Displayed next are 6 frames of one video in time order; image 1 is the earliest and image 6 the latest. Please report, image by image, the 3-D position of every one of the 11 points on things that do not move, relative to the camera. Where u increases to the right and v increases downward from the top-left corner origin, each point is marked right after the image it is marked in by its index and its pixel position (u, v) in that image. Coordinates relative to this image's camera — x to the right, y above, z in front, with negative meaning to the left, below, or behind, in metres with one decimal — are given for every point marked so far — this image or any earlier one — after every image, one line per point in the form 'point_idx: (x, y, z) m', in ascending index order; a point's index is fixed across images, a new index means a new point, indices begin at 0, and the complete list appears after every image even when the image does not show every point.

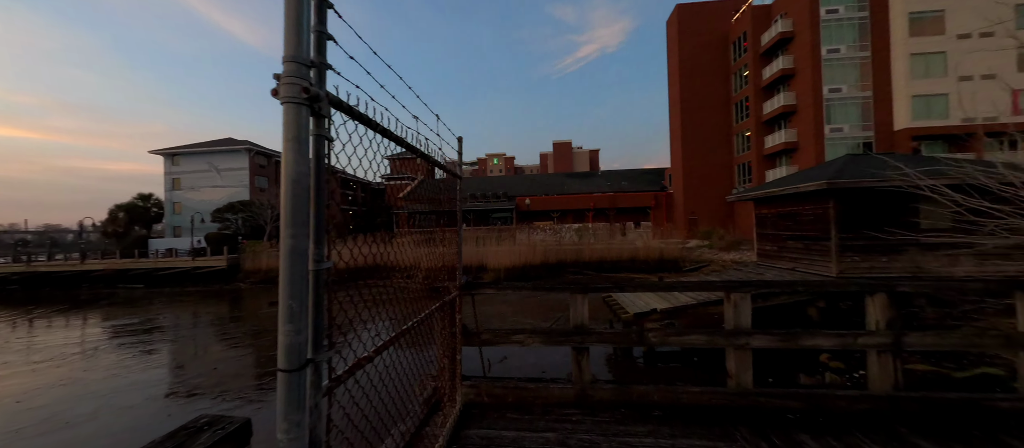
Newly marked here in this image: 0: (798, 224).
0: (+6.8, 0.0, +8.0) m
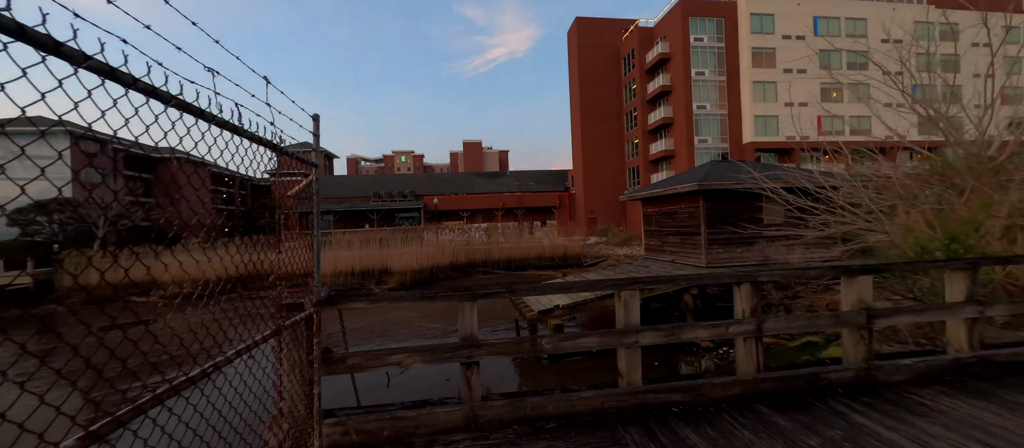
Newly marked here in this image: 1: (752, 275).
0: (+4.4, +0.1, +9.1) m
1: (+1.8, -0.4, +2.5) m
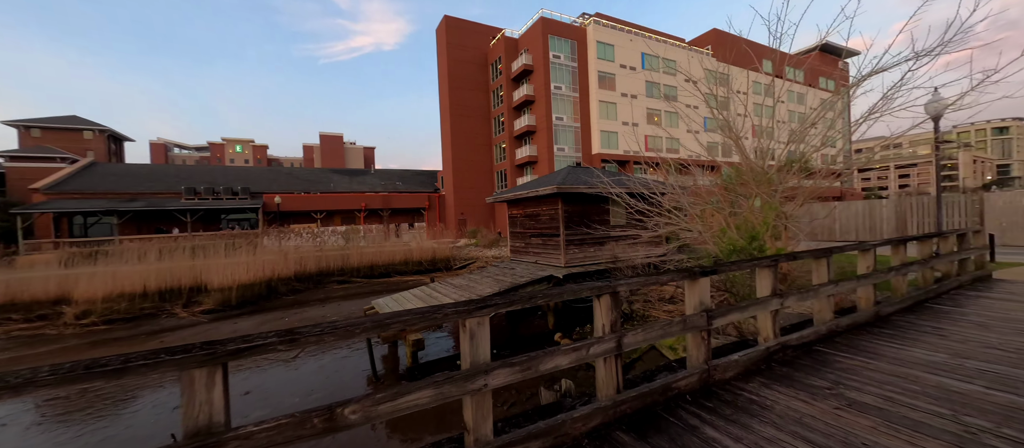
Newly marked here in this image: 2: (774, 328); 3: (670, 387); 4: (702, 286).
0: (+0.7, 0.0, +9.2) m
1: (+0.6, -0.4, +2.2) m
2: (+2.2, -0.9, +2.9) m
3: (+1.1, -1.2, +2.4) m
4: (+1.4, -0.5, +2.5) m
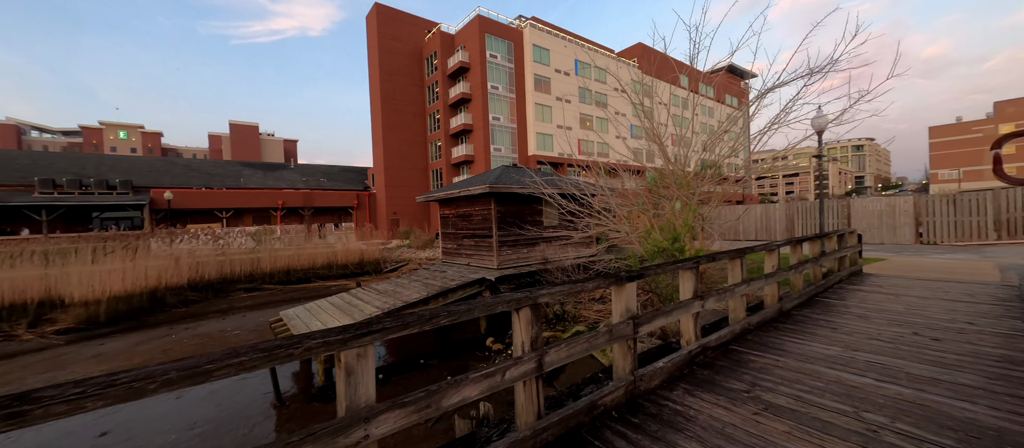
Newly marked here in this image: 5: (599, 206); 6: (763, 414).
0: (-1.1, 0.0, +8.8) m
1: (+0.1, -0.4, +1.9) m
2: (+1.5, -0.9, +2.8) m
3: (+0.5, -1.2, +2.2) m
4: (+0.8, -0.5, +2.4) m
5: (+1.7, +0.3, +6.5) m
6: (+1.6, -1.2, +2.1) m
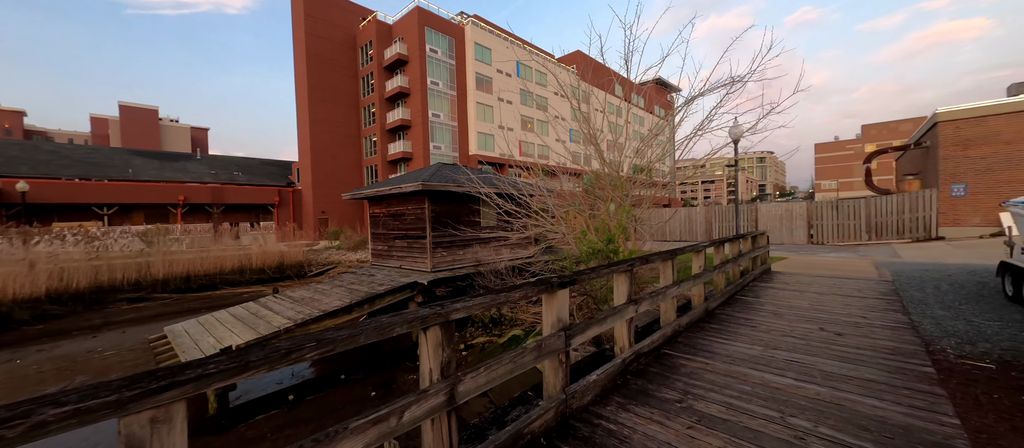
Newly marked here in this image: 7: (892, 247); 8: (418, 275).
0: (-2.6, 0.0, +8.2) m
1: (-0.3, -0.4, +1.5) m
2: (+0.9, -0.9, +2.7) m
3: (+0.1, -1.2, +1.9) m
4: (+0.3, -0.5, +2.1) m
5: (+0.5, +0.3, +6.4) m
6: (+1.1, -1.2, +2.0) m
7: (+11.9, -0.7, +10.6) m
8: (-2.1, -1.1, +7.4) m
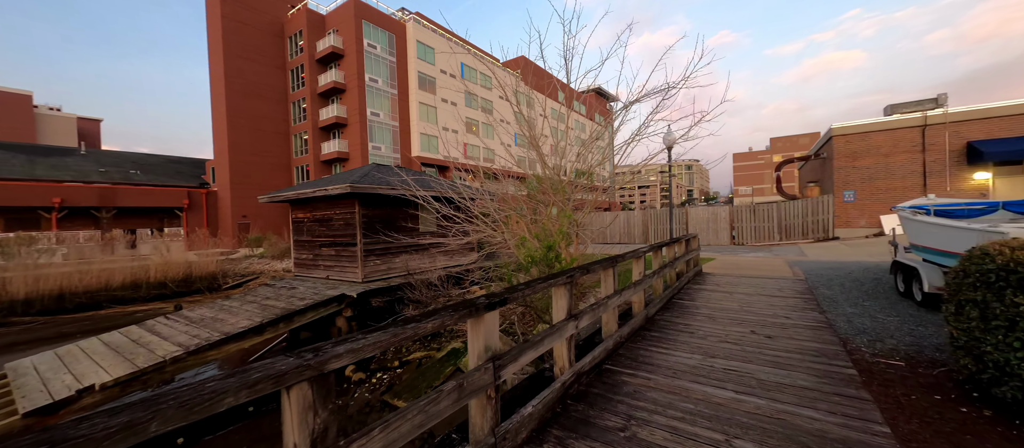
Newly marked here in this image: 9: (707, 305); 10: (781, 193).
0: (-3.9, -0.1, +7.3) m
1: (-0.6, -0.4, +1.1) m
2: (+0.4, -0.9, +2.4) m
3: (-0.3, -1.2, +1.5) m
4: (-0.1, -0.5, +1.8) m
5: (-0.6, +0.2, +6.0) m
6: (+0.7, -1.2, +1.7) m
7: (+10.0, -0.8, +11.9) m
8: (-3.3, -1.2, +6.7) m
9: (+2.5, -1.0, +4.4) m
10: (+13.0, +1.5, +16.4) m
